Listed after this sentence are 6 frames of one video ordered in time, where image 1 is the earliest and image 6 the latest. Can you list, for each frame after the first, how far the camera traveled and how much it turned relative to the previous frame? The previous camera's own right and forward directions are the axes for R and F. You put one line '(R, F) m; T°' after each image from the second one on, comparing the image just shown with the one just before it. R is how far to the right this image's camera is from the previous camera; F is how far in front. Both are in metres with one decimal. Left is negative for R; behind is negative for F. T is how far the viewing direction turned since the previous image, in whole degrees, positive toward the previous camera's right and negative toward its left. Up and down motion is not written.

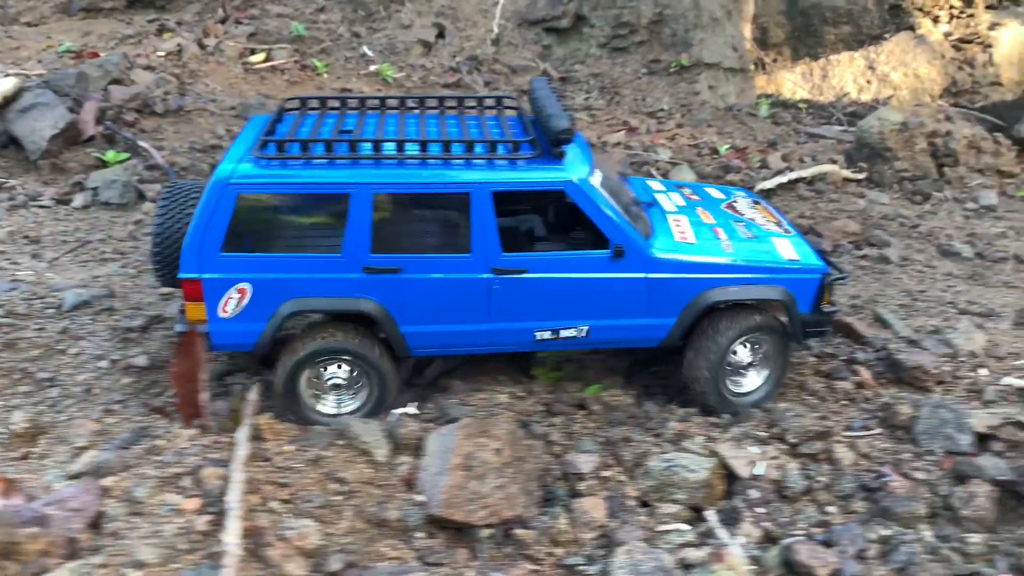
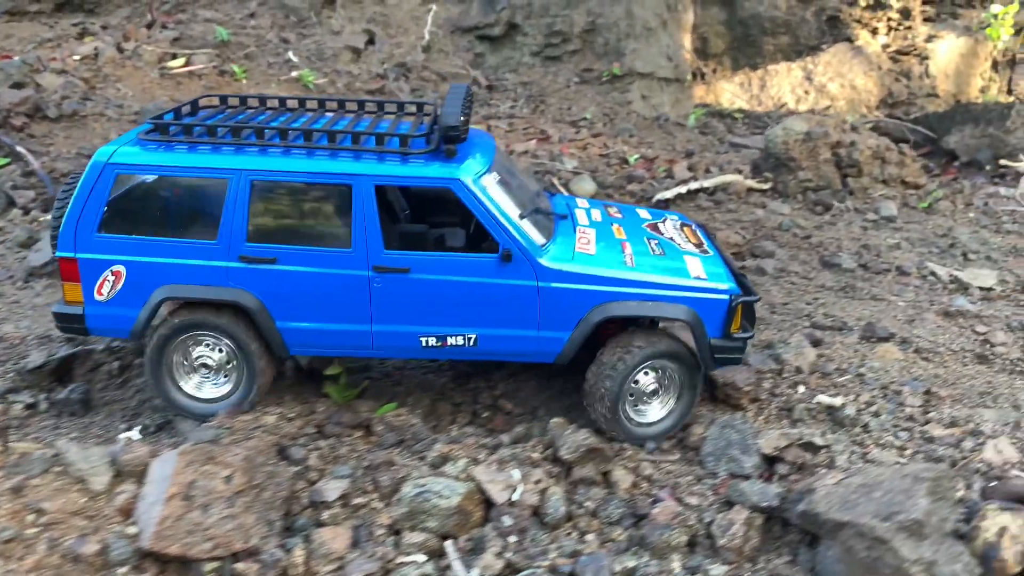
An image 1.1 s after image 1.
(+1.0, +0.2) m; +2°
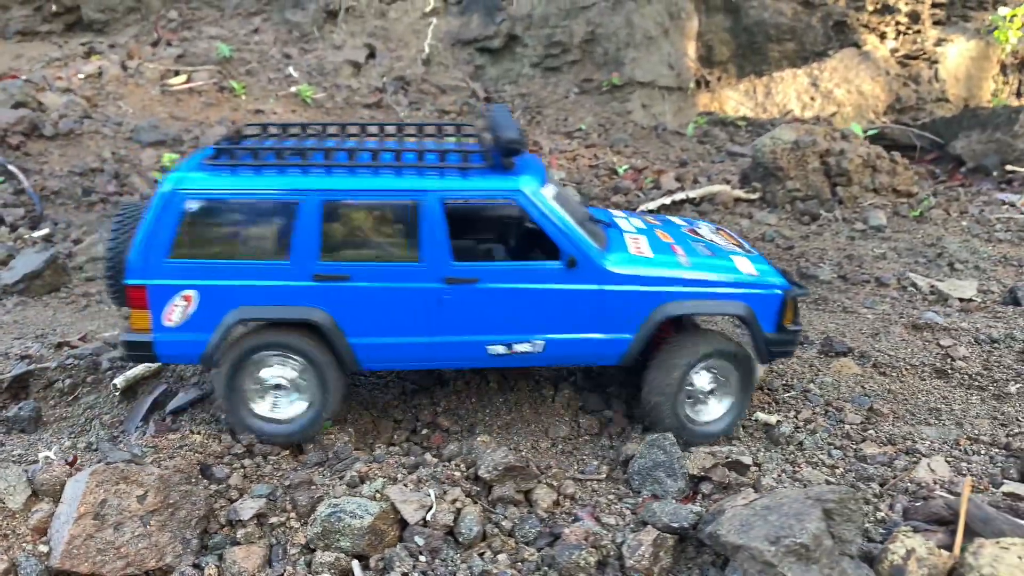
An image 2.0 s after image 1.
(+0.5, 0.0) m; -1°
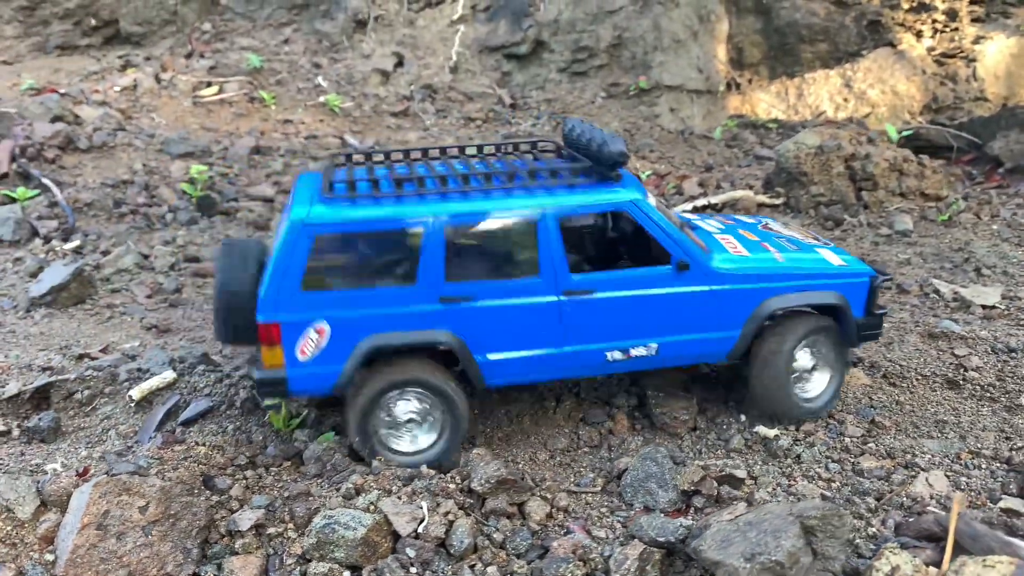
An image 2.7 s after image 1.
(+0.2, -0.1) m; -3°
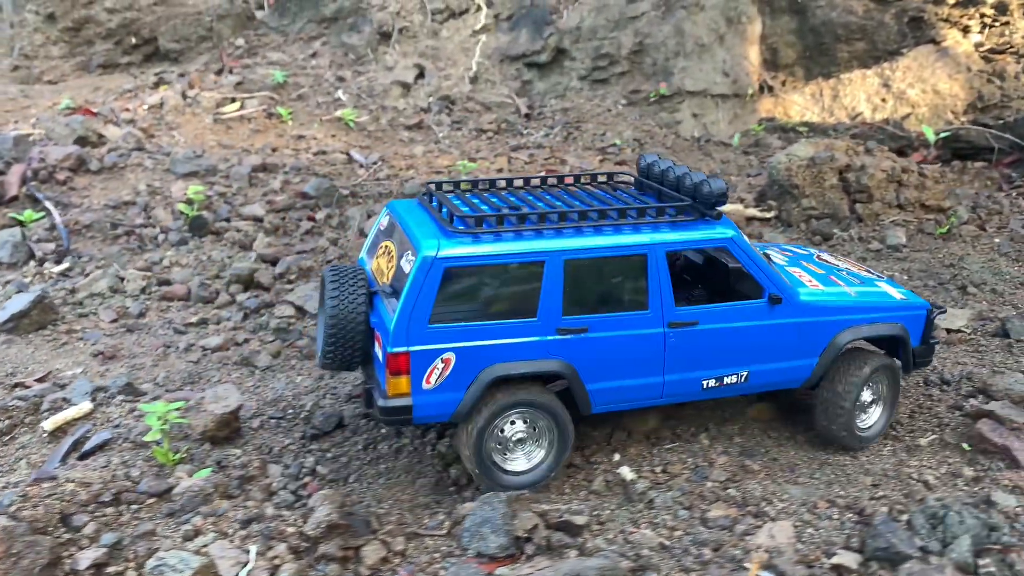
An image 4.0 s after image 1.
(+1.2, 0.0) m; -5°
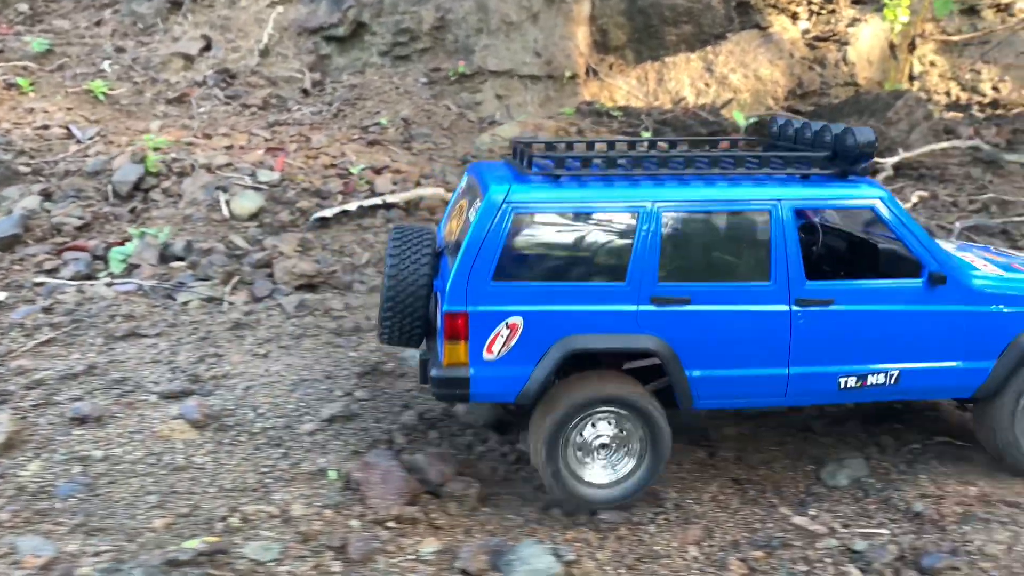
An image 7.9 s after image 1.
(+3.3, +0.8) m; +5°
